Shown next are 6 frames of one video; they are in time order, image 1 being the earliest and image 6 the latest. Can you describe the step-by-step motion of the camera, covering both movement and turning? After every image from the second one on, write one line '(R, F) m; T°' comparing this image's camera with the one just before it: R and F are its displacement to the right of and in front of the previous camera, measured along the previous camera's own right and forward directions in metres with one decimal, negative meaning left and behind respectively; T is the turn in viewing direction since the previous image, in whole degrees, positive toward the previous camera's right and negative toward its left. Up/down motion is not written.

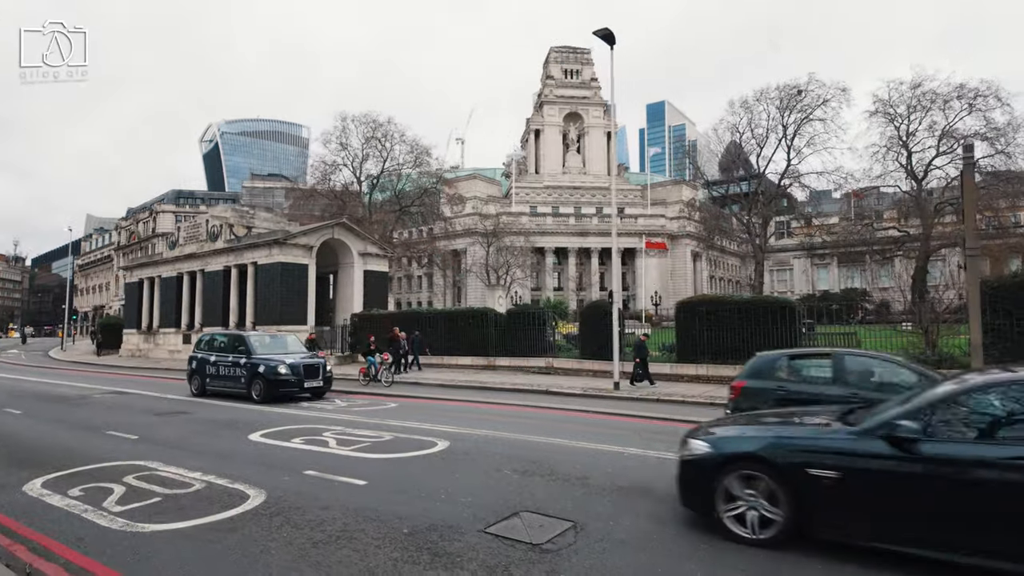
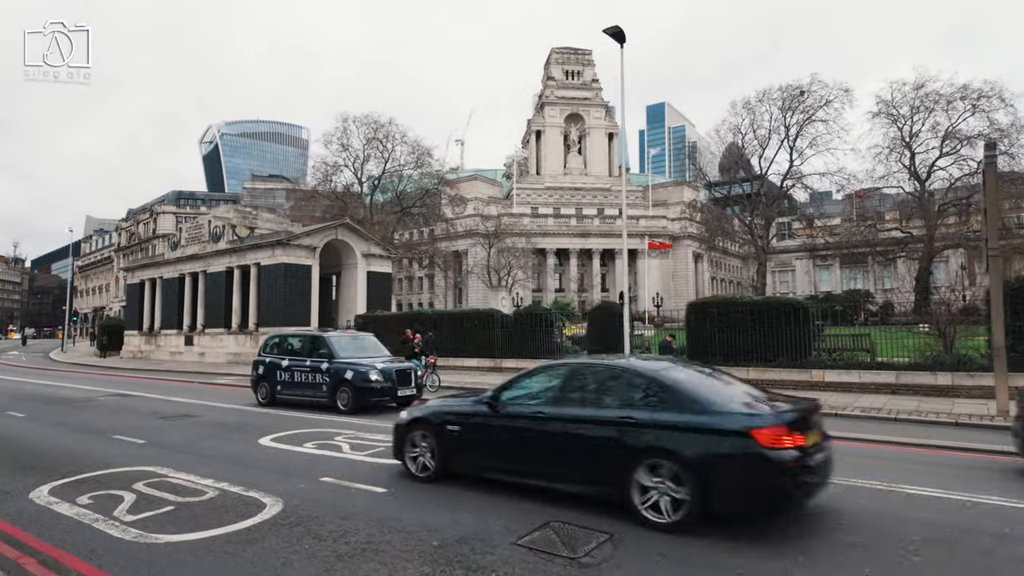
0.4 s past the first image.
(-0.3, +0.2) m; 0°
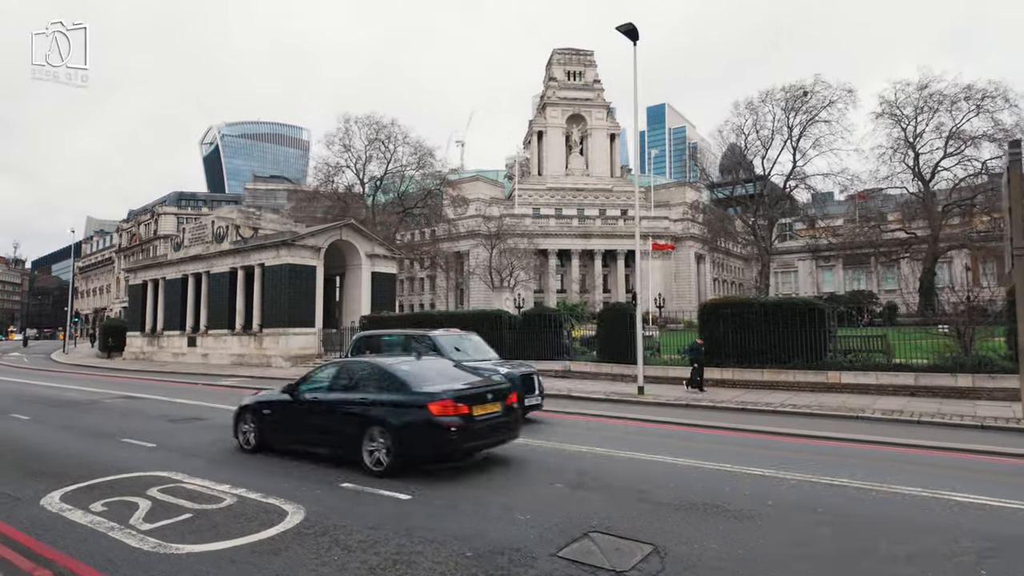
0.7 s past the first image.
(-0.3, +0.2) m; 0°
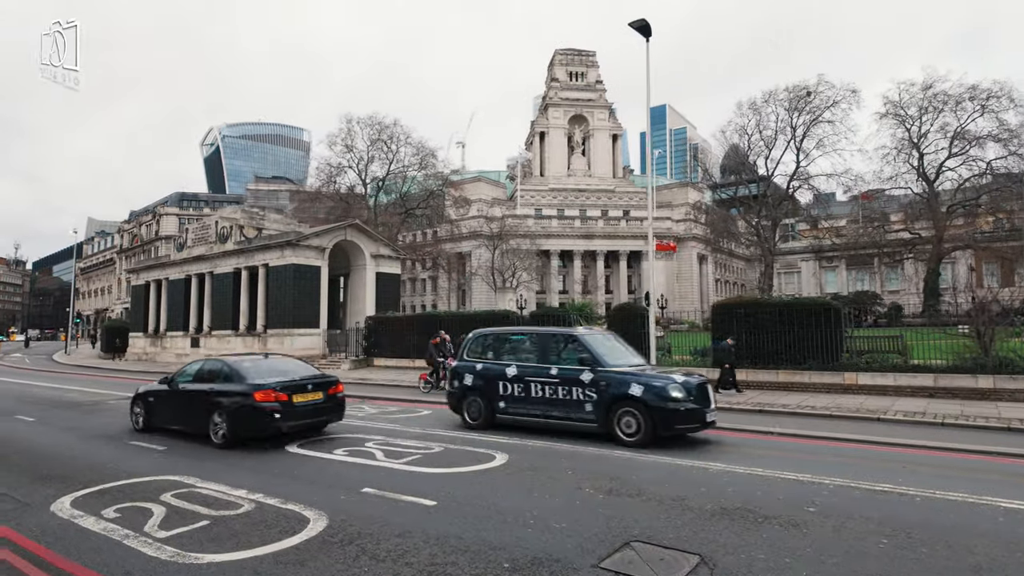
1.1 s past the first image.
(-0.3, +0.2) m; 0°
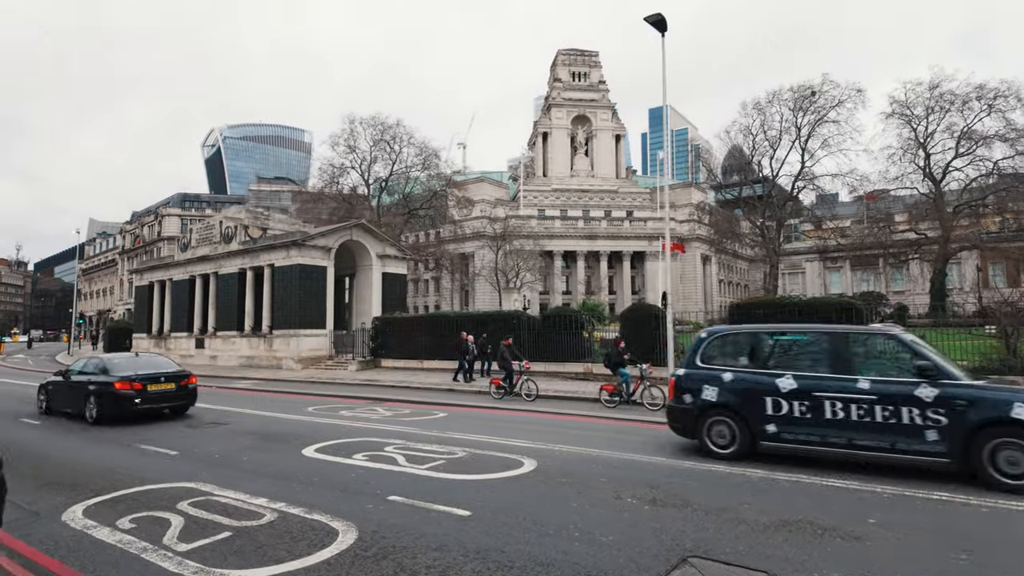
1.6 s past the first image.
(-0.4, +0.3) m; 0°
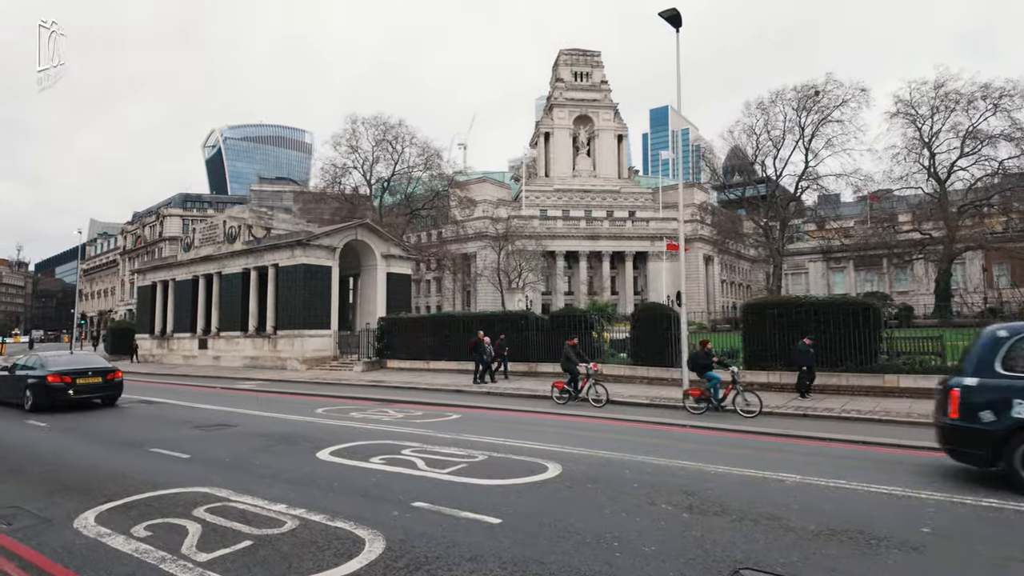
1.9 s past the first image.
(-0.3, +0.2) m; 0°
